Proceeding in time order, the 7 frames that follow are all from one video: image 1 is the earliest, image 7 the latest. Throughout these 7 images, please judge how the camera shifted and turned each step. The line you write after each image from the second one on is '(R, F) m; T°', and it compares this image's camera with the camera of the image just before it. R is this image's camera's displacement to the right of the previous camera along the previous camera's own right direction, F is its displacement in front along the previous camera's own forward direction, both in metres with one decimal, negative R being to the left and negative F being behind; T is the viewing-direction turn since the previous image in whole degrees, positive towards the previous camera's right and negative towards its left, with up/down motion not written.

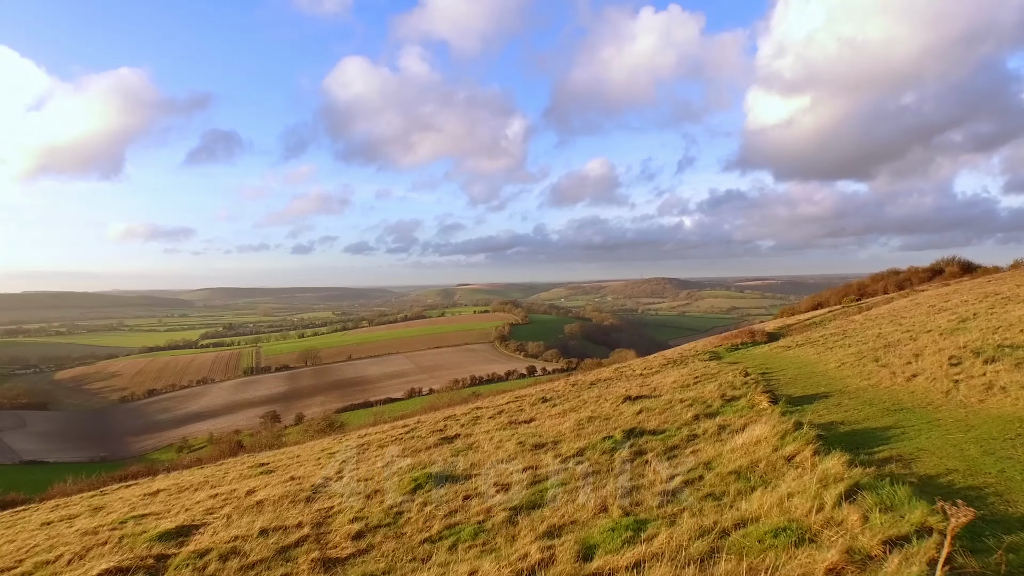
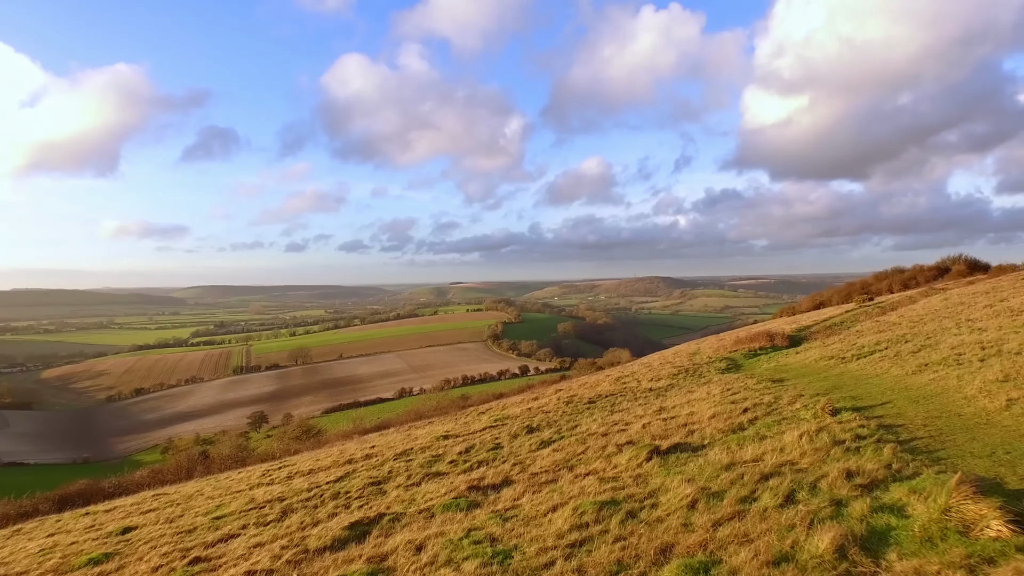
(+0.2, +1.8) m; +1°
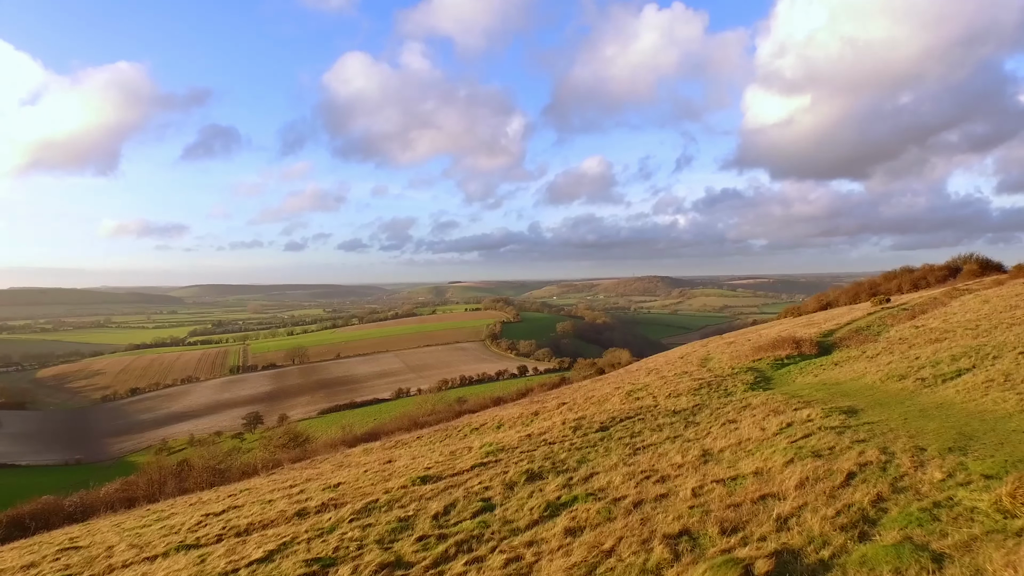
(0.0, +1.4) m; 0°
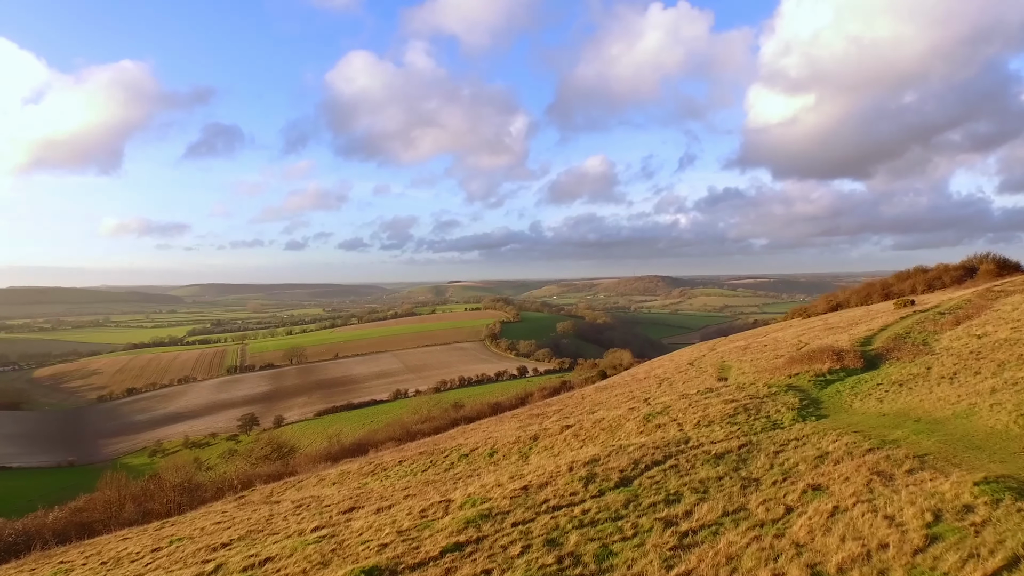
(+0.1, +1.7) m; 0°
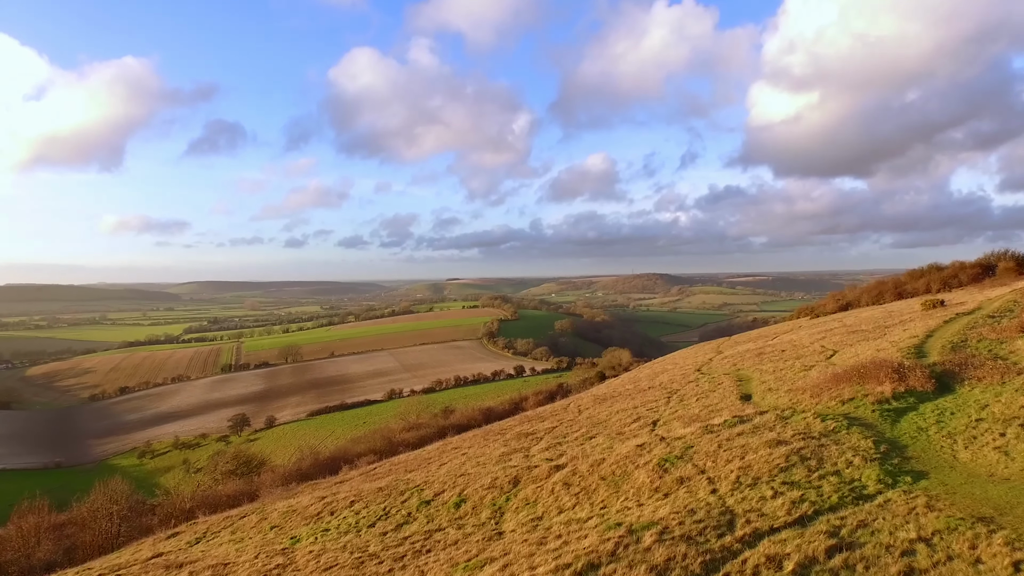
(+0.4, +2.2) m; 0°
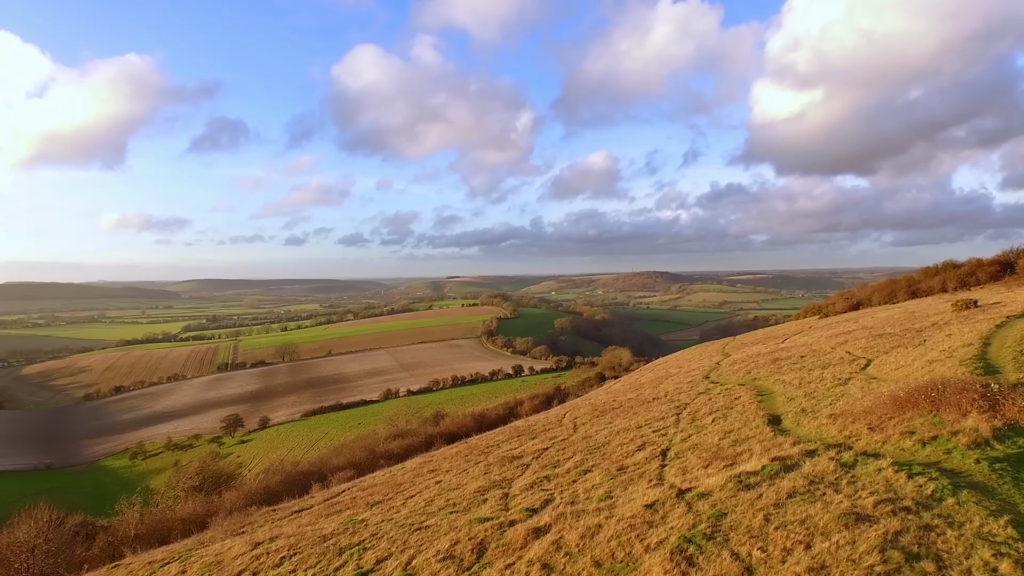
(+0.4, +2.0) m; 0°
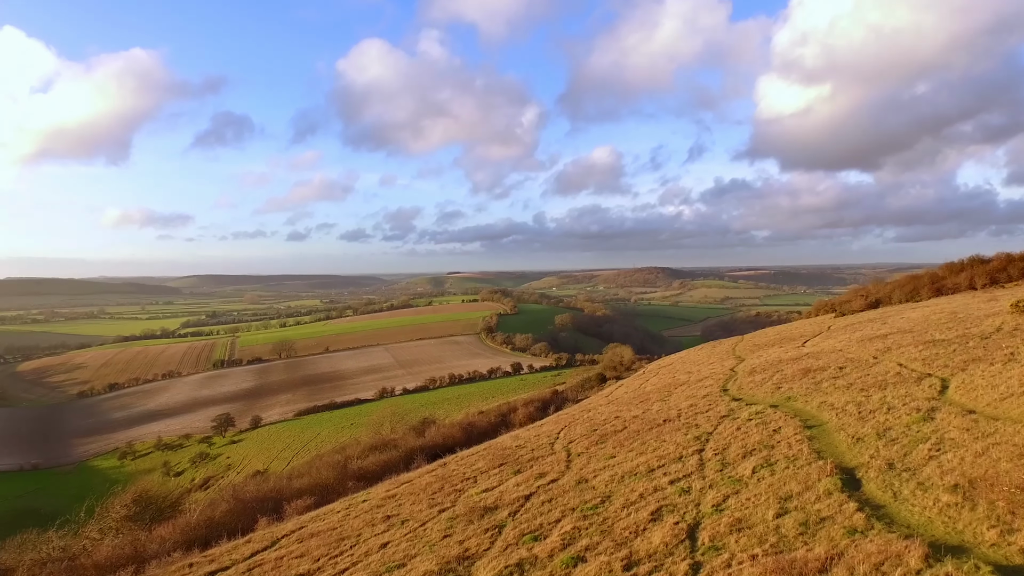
(+0.6, +2.9) m; 0°
